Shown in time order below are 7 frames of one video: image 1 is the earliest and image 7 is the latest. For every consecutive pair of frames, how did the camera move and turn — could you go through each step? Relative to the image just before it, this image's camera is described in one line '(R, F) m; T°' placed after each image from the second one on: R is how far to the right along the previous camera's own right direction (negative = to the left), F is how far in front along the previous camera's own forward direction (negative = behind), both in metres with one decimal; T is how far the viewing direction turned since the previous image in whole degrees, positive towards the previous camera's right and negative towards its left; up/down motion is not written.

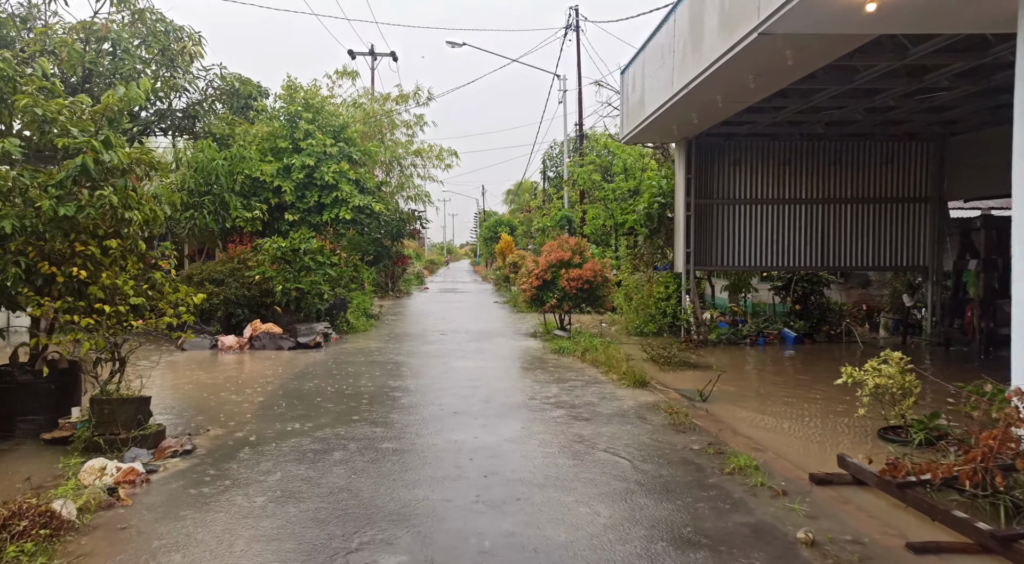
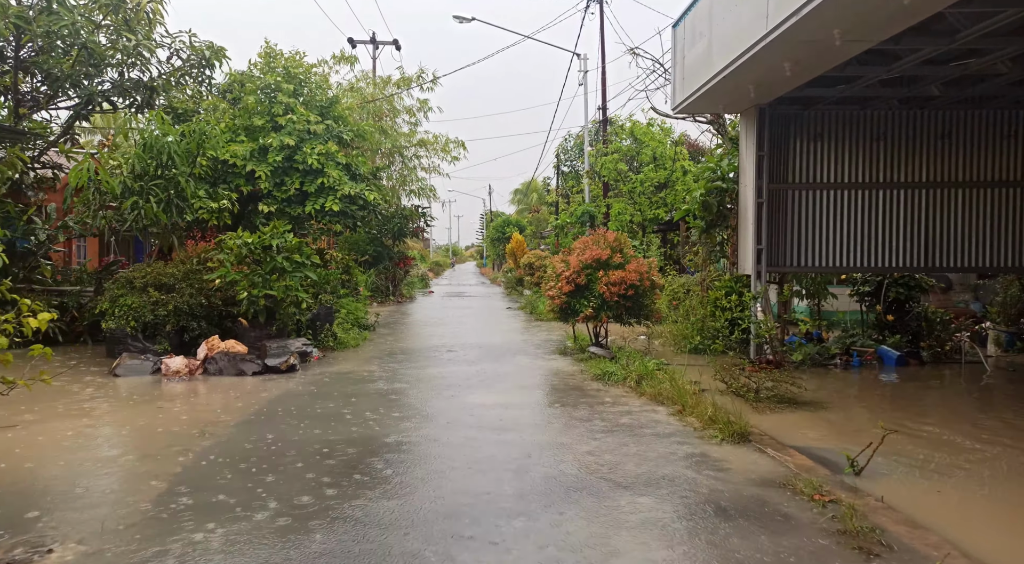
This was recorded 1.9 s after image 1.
(-0.3, +2.3) m; 0°
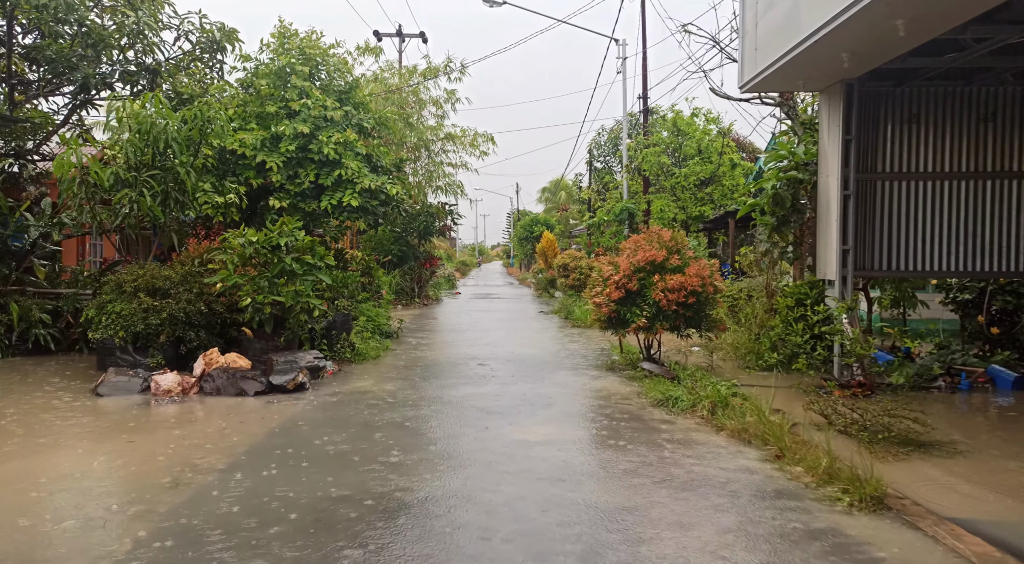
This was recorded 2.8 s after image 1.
(-0.2, +1.2) m; -2°
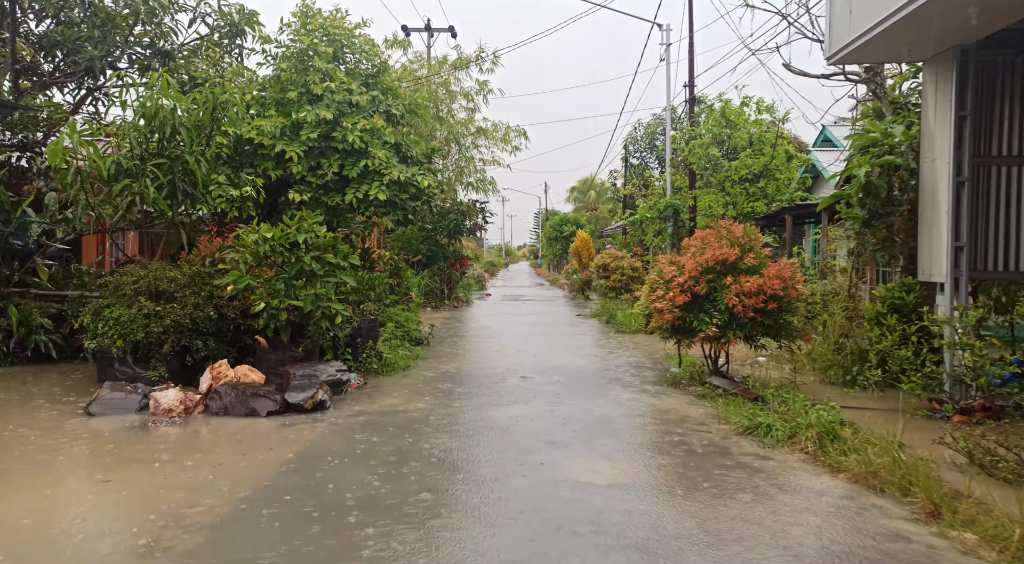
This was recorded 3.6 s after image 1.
(-0.3, +1.0) m; -2°
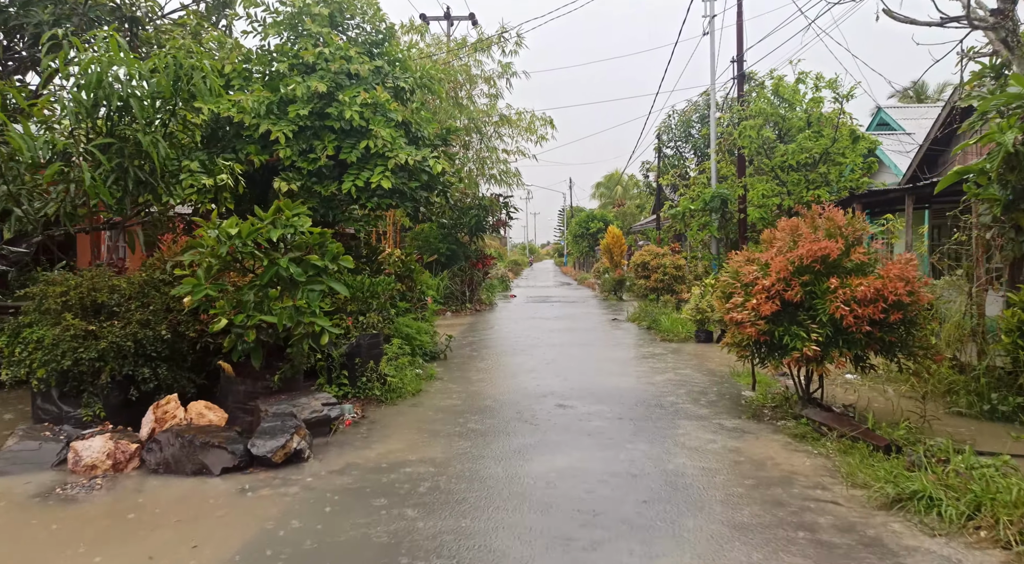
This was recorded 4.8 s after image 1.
(-0.1, +1.6) m; -2°
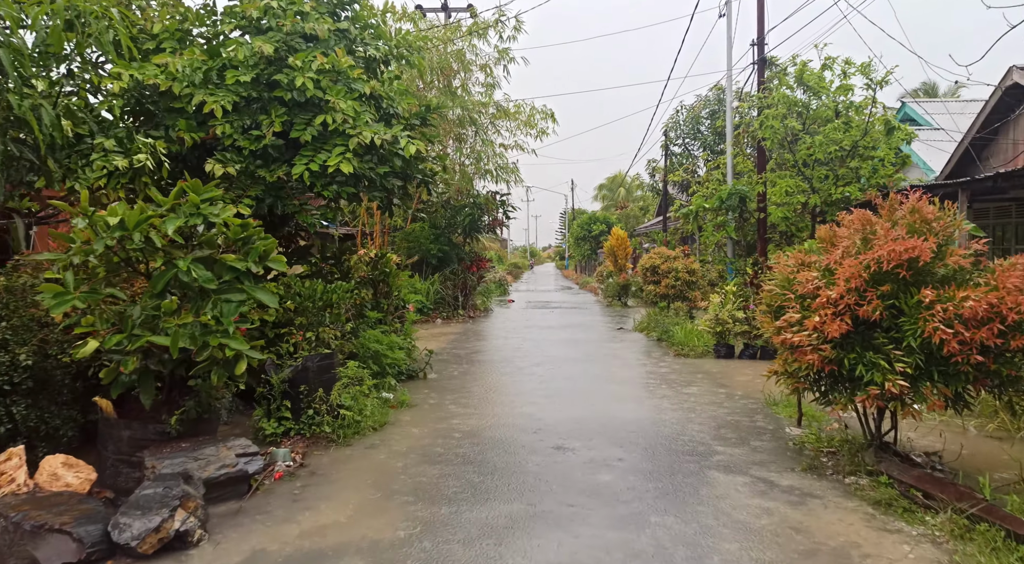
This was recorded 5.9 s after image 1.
(+0.1, +1.4) m; 0°
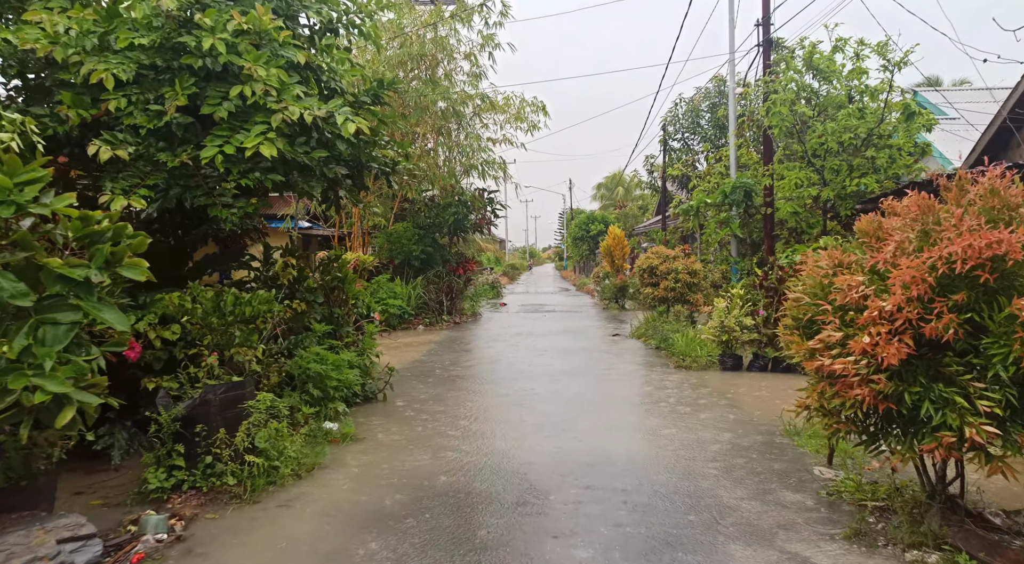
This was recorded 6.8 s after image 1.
(+0.3, +1.1) m; 0°
